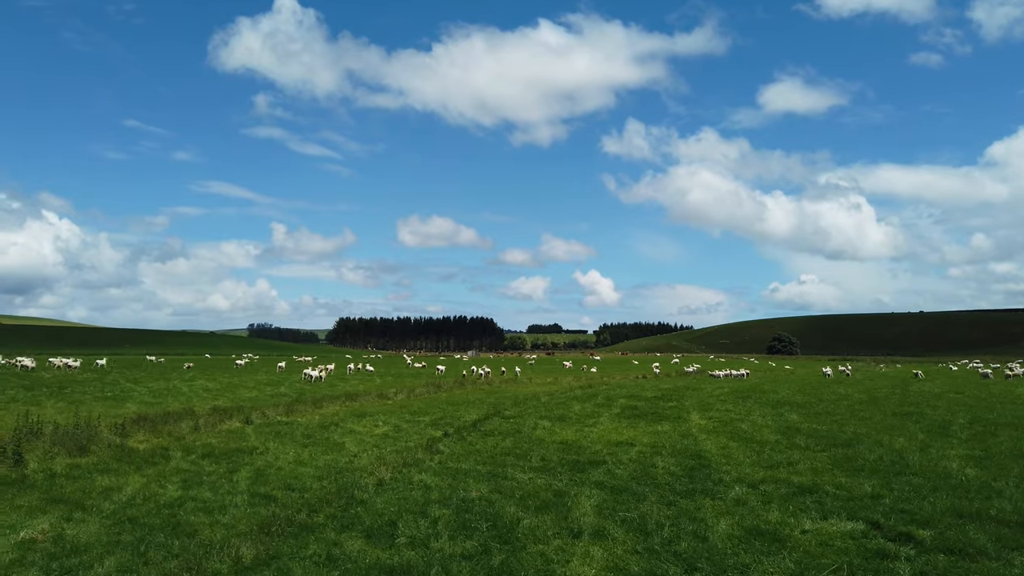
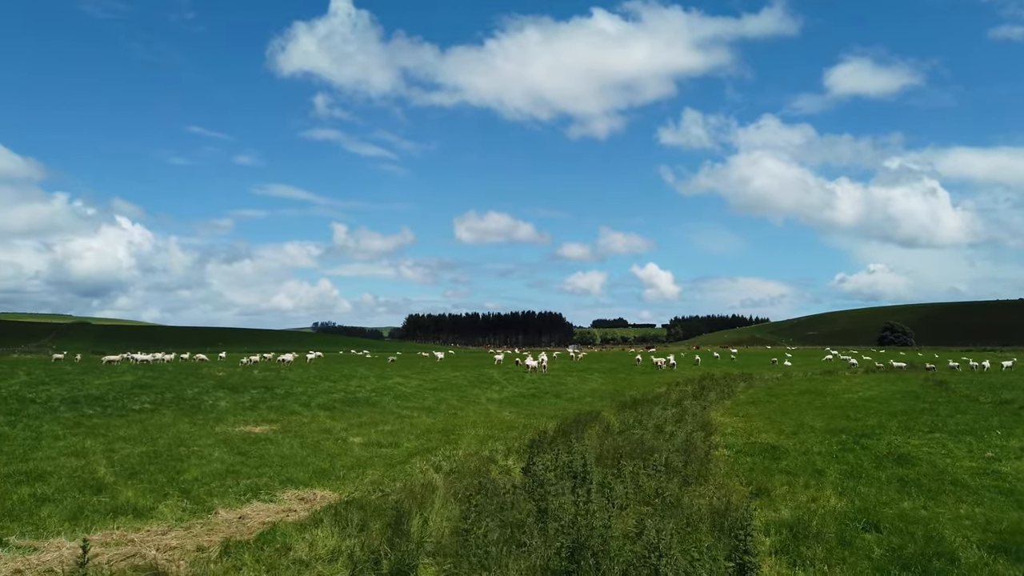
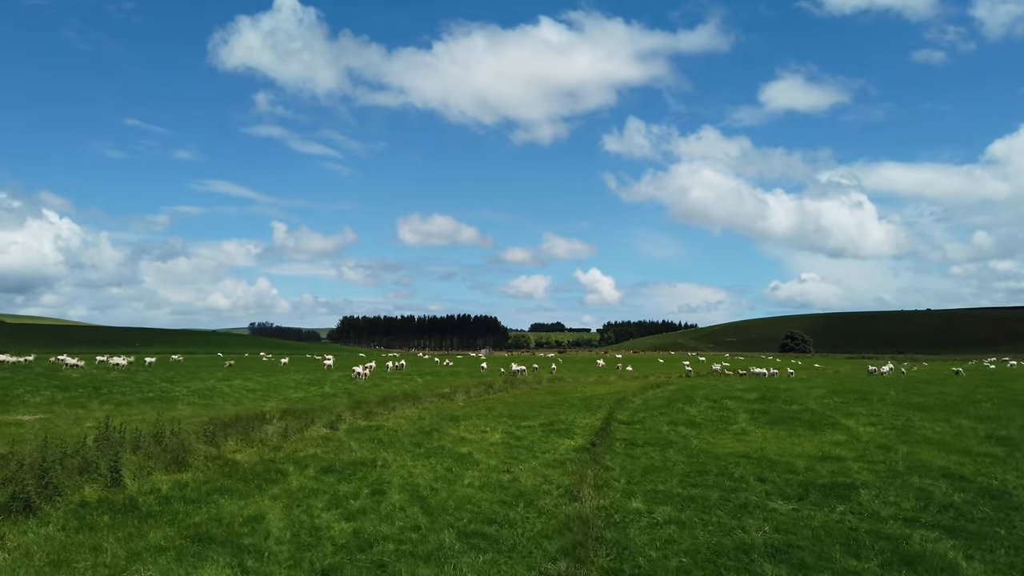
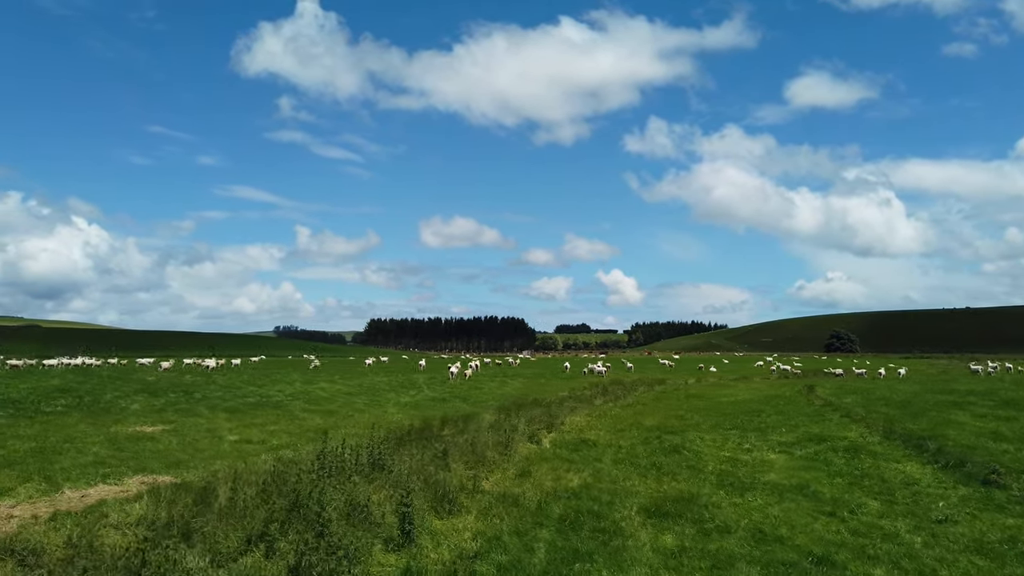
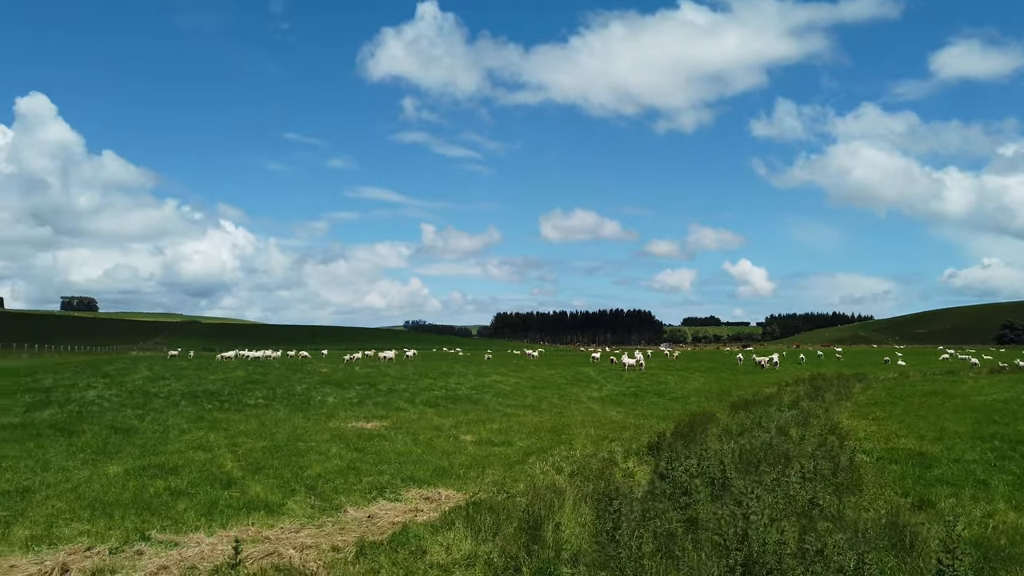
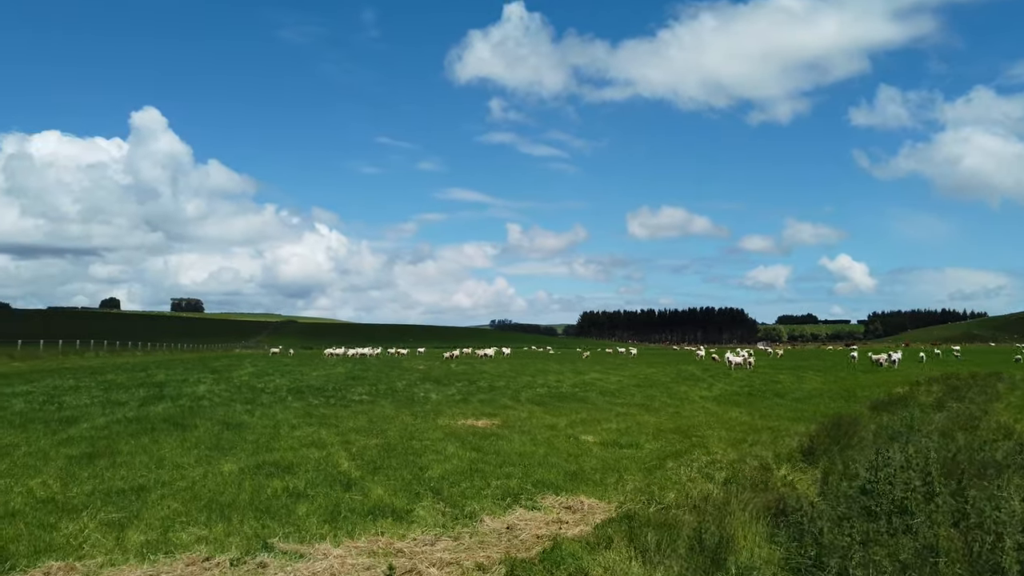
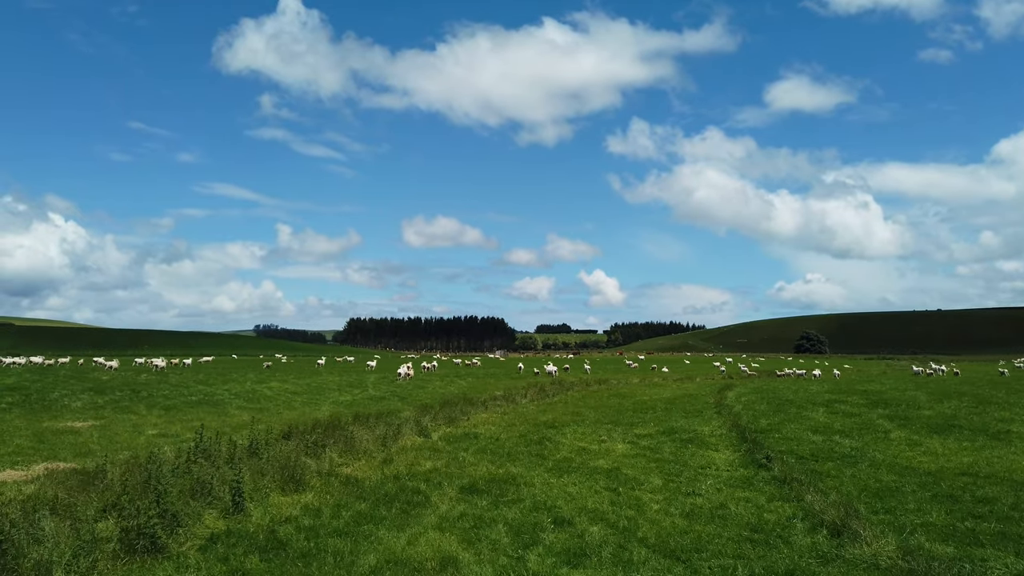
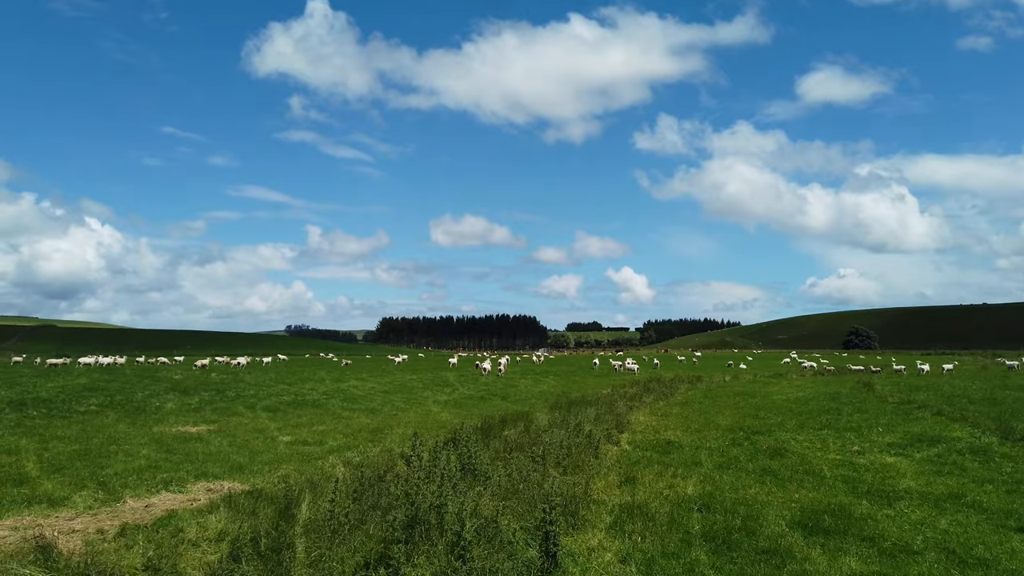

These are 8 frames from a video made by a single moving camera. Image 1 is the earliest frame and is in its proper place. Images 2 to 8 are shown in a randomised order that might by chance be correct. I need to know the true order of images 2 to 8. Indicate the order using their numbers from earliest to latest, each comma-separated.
3, 7, 4, 8, 2, 5, 6
